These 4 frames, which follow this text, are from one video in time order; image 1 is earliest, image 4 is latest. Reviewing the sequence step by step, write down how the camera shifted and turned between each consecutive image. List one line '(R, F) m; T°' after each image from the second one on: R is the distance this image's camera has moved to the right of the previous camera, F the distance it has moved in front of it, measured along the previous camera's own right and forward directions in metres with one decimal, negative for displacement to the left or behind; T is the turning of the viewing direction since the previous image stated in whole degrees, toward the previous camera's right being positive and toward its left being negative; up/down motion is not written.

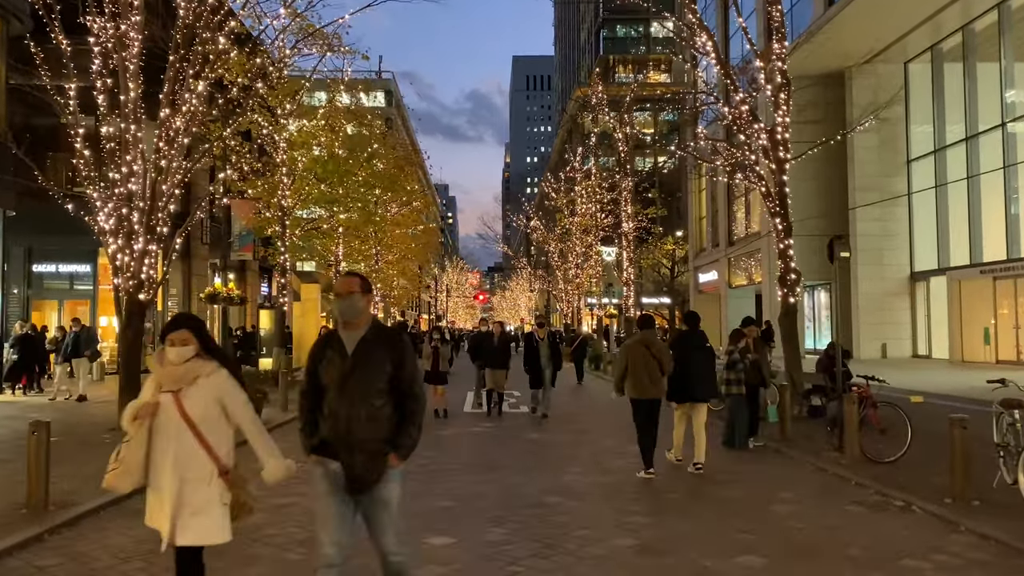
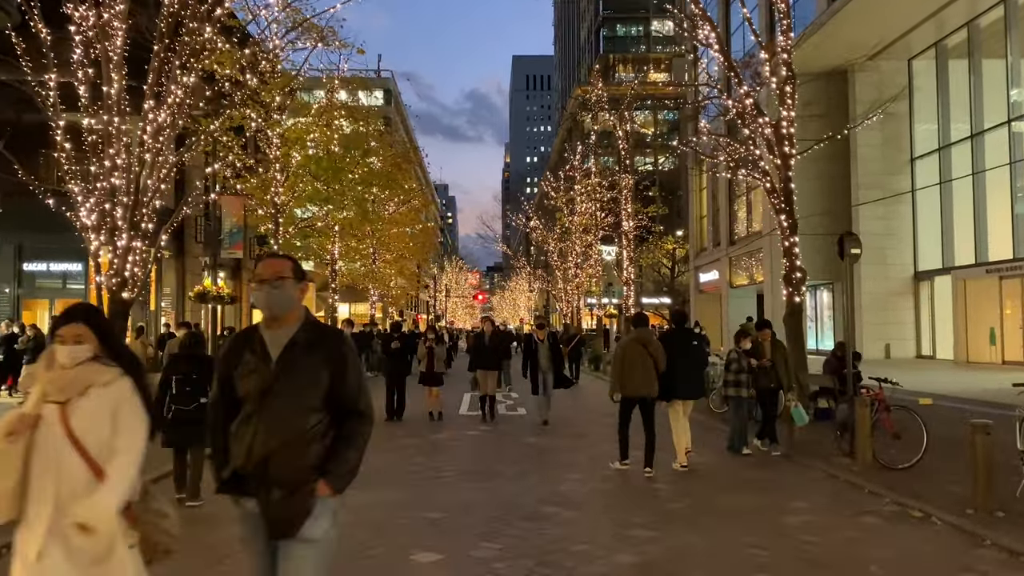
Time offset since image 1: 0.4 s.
(0.0, +0.5) m; 0°
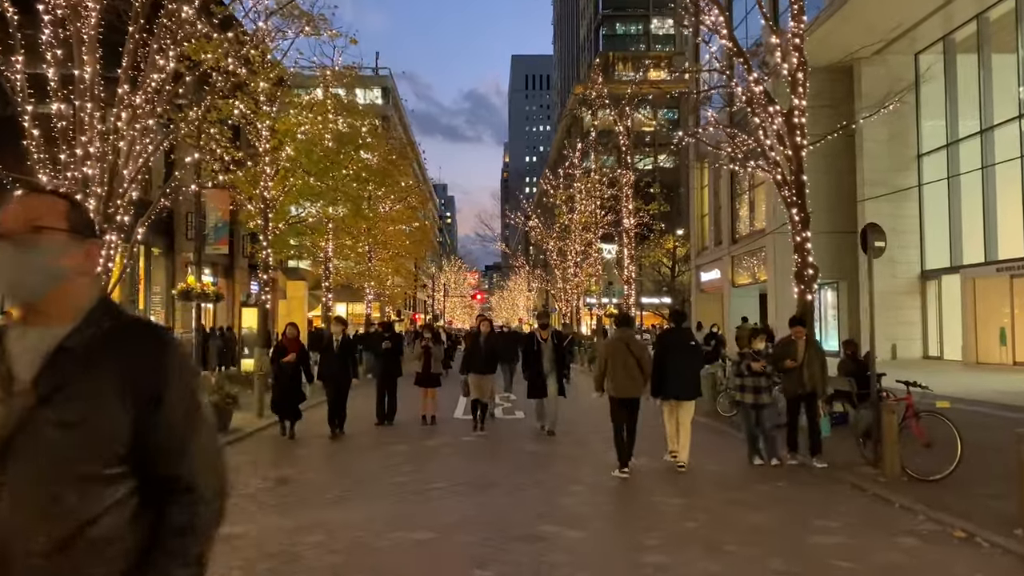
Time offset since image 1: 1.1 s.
(0.0, +0.8) m; 0°
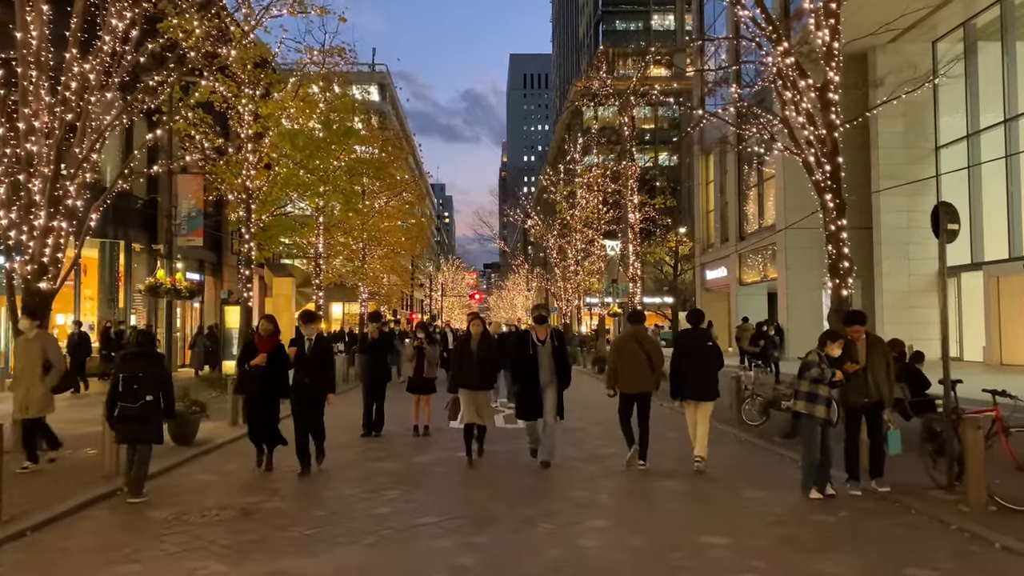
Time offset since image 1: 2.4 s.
(-0.1, +1.5) m; 0°
